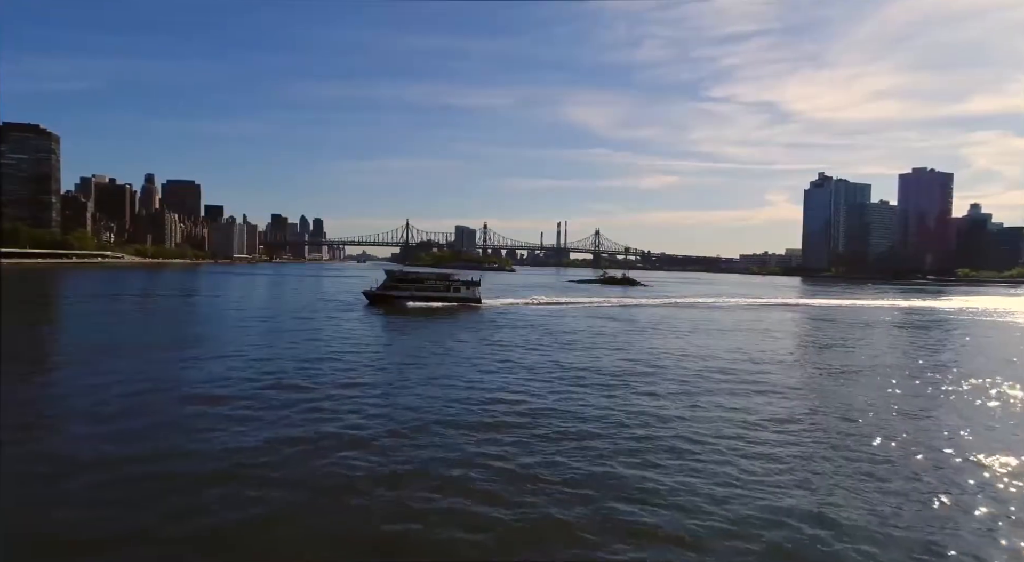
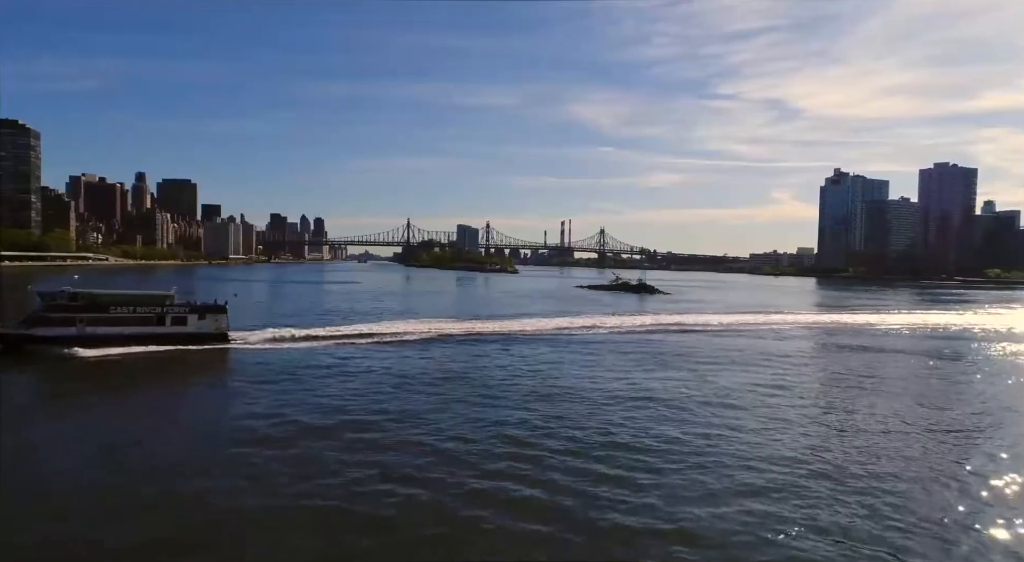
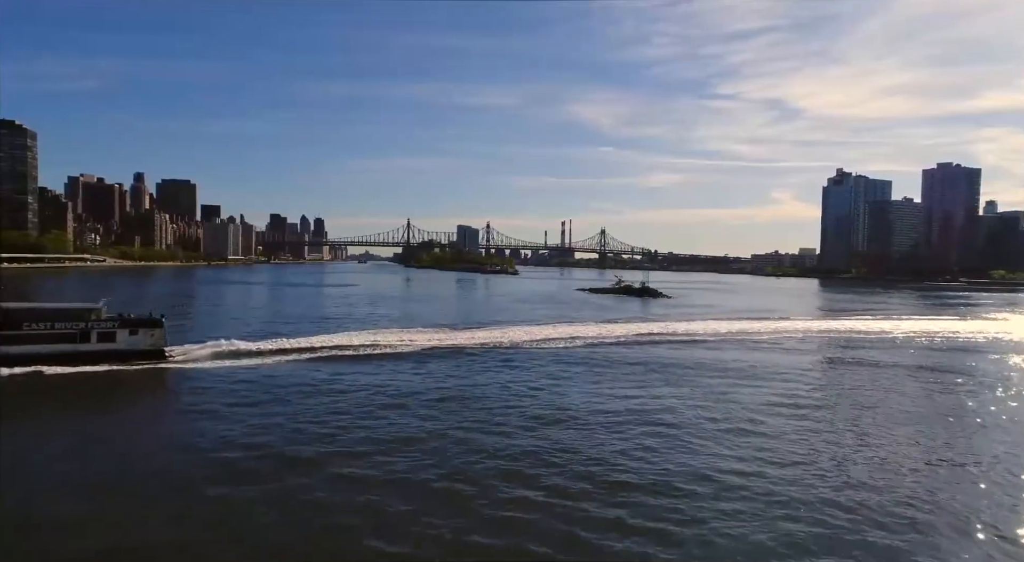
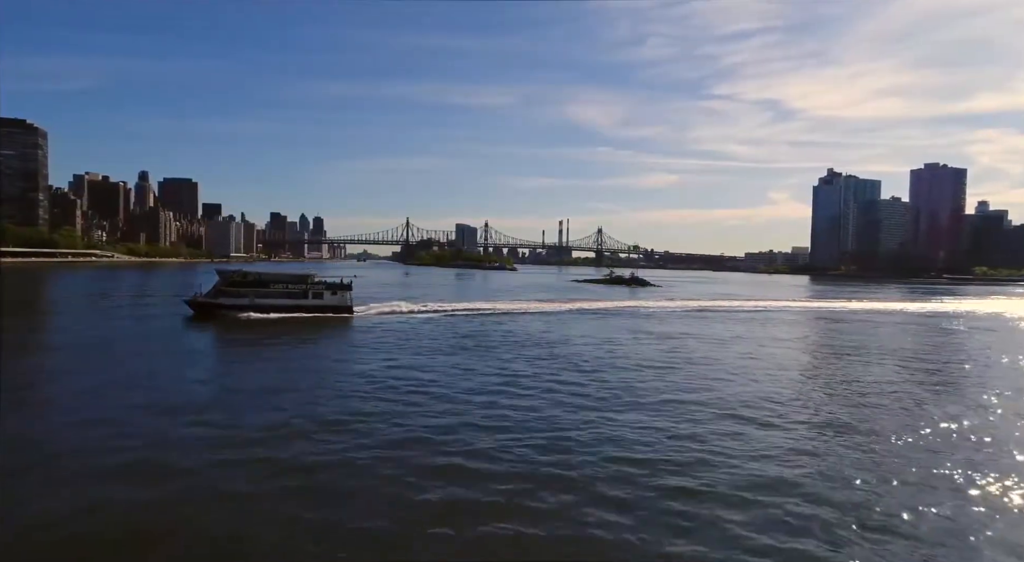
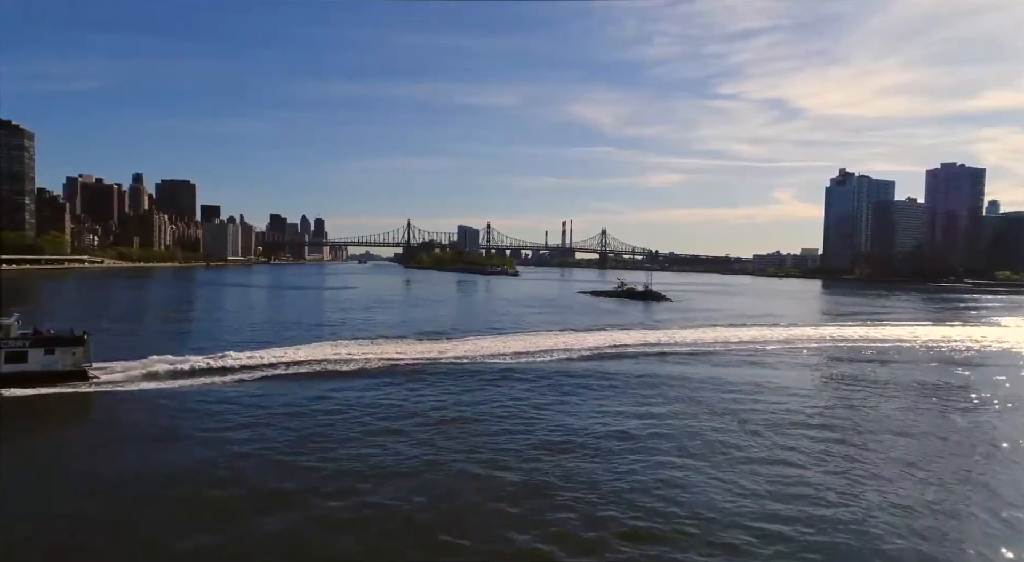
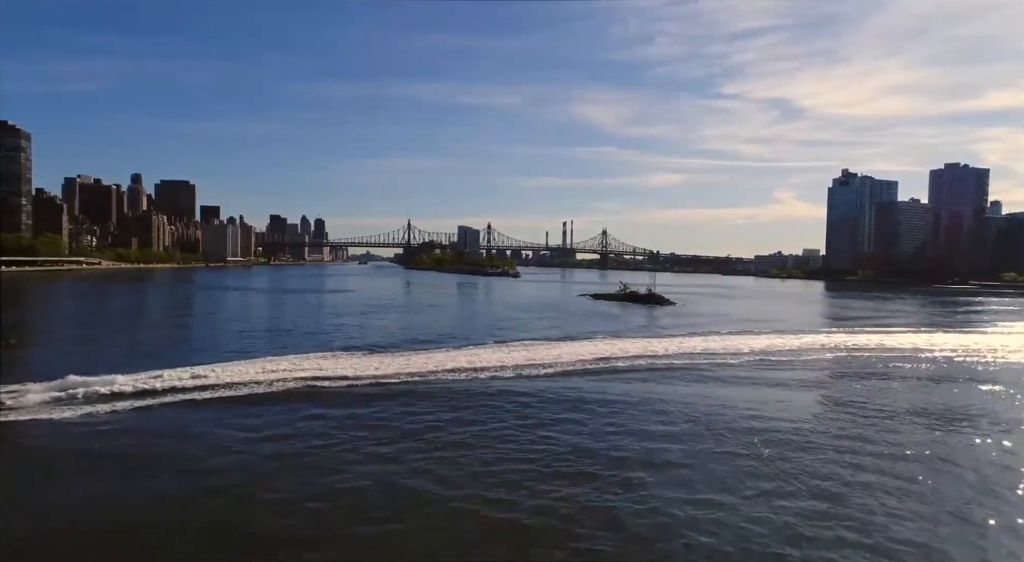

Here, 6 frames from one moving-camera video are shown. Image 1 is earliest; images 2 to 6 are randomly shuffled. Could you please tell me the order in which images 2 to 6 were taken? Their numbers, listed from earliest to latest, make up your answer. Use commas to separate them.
4, 2, 3, 5, 6
